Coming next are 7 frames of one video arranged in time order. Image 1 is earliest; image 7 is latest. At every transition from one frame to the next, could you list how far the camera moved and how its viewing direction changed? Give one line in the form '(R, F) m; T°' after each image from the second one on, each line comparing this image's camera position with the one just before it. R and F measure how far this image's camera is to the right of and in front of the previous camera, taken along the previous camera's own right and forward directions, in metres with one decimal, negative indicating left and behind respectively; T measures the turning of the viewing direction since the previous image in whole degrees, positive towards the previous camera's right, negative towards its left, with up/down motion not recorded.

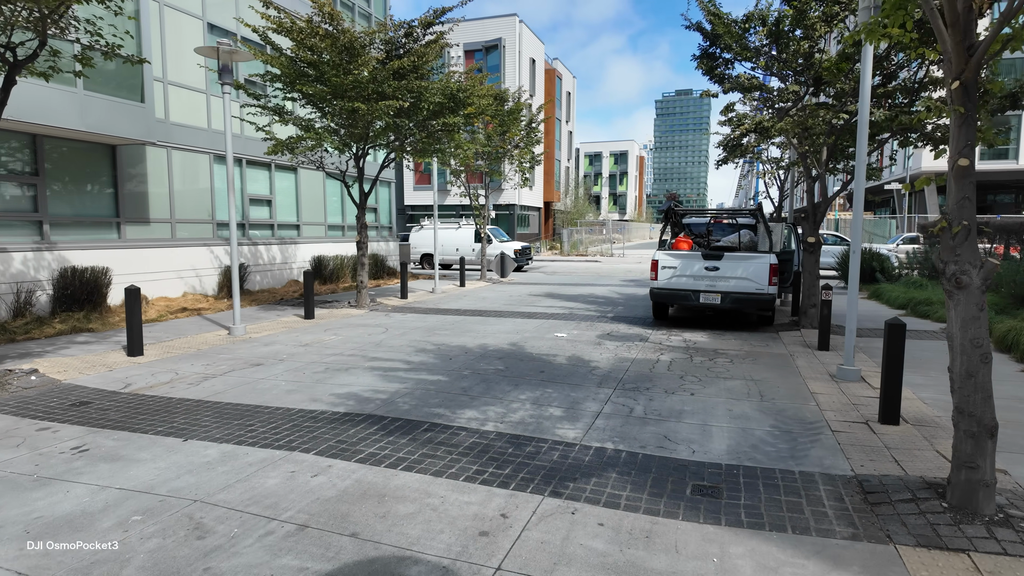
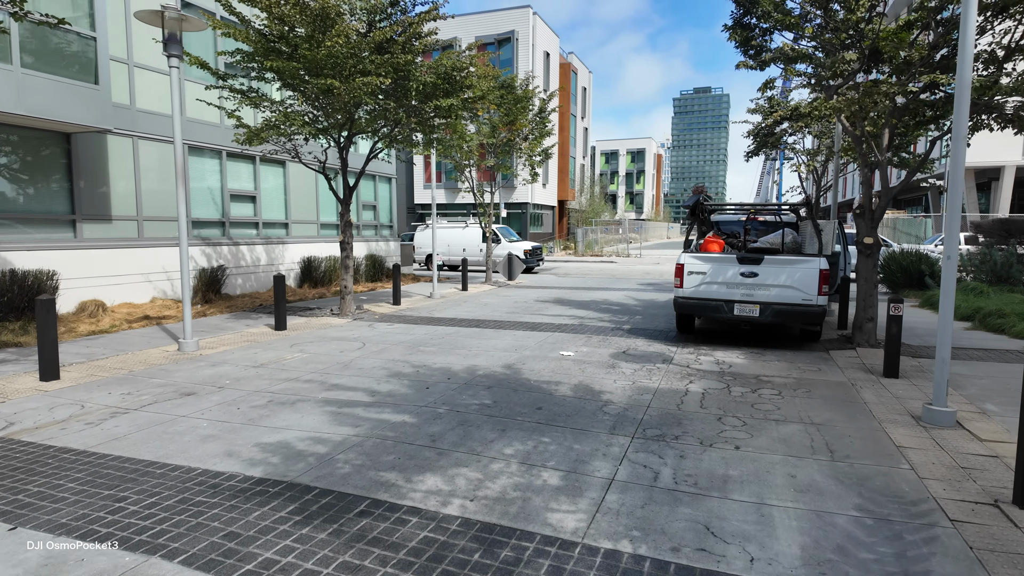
(+0.2, +1.5) m; -2°
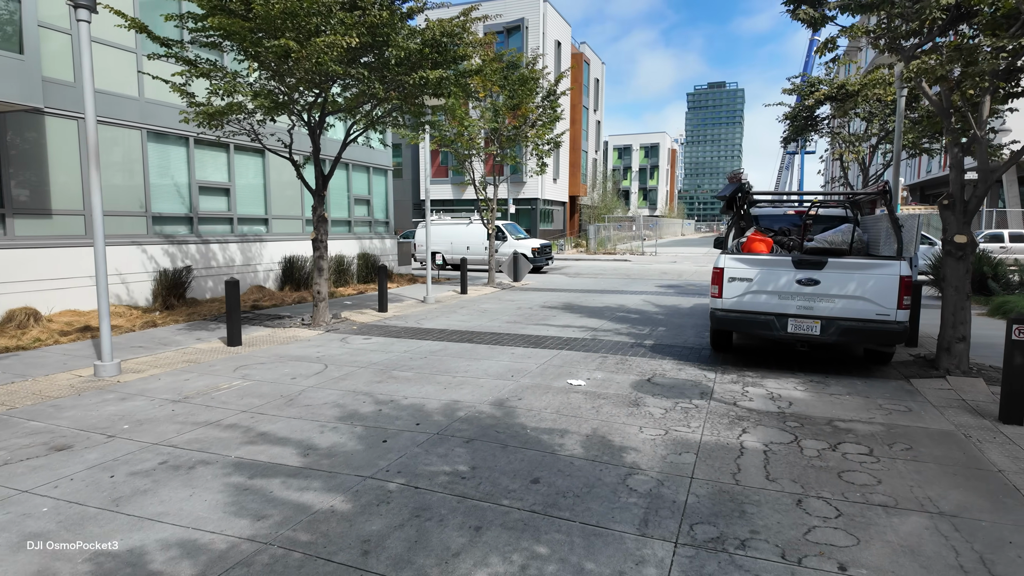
(+0.2, +1.7) m; -1°
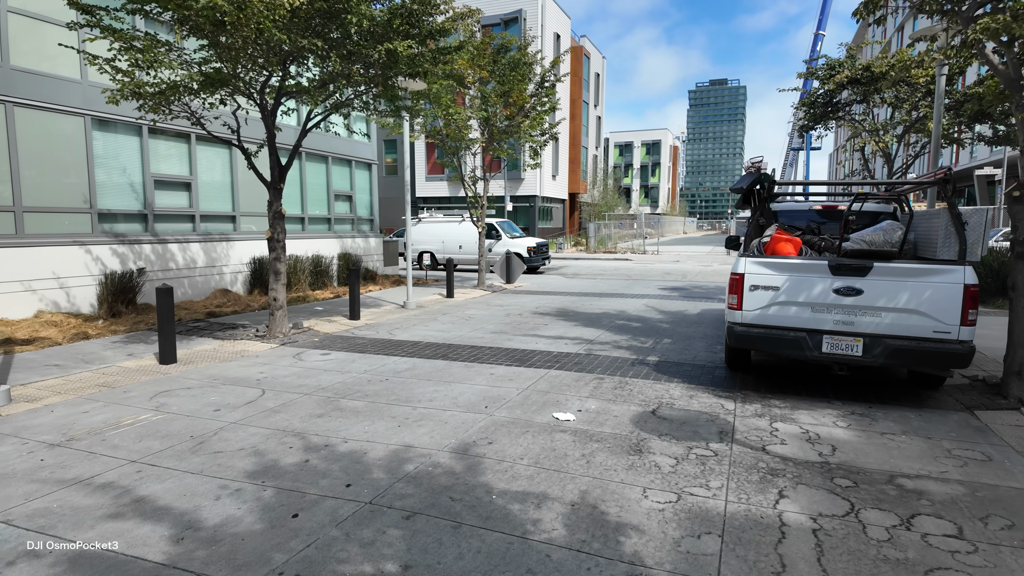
(+0.3, +1.2) m; 0°
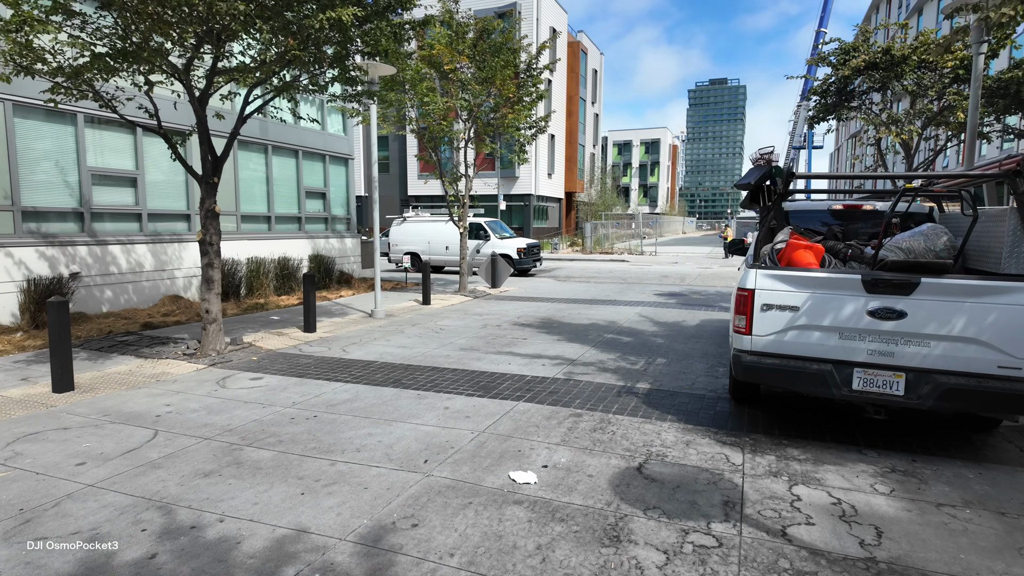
(+0.4, +1.2) m; 0°
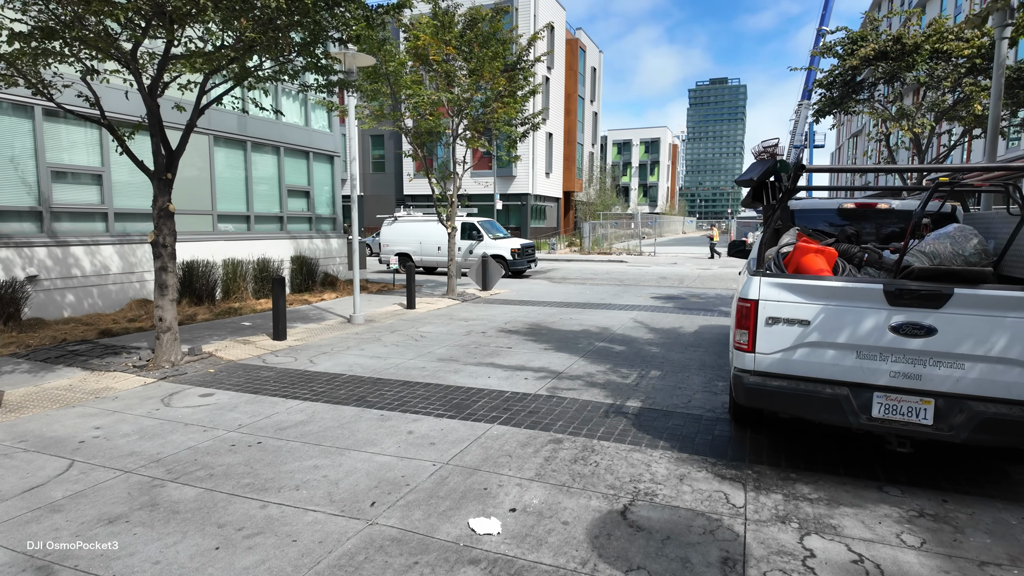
(+0.2, +0.6) m; 0°
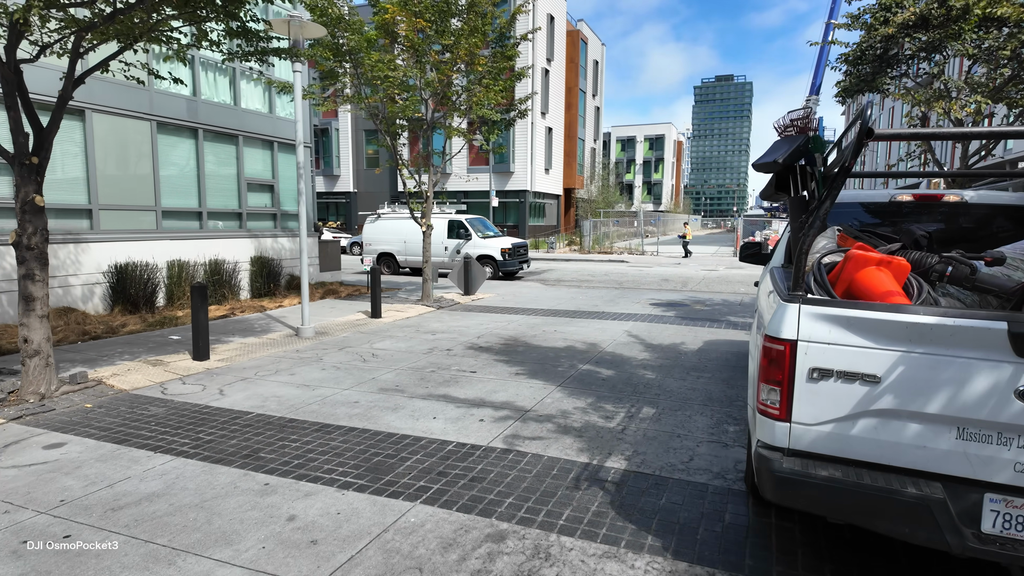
(+0.5, +1.4) m; 0°
